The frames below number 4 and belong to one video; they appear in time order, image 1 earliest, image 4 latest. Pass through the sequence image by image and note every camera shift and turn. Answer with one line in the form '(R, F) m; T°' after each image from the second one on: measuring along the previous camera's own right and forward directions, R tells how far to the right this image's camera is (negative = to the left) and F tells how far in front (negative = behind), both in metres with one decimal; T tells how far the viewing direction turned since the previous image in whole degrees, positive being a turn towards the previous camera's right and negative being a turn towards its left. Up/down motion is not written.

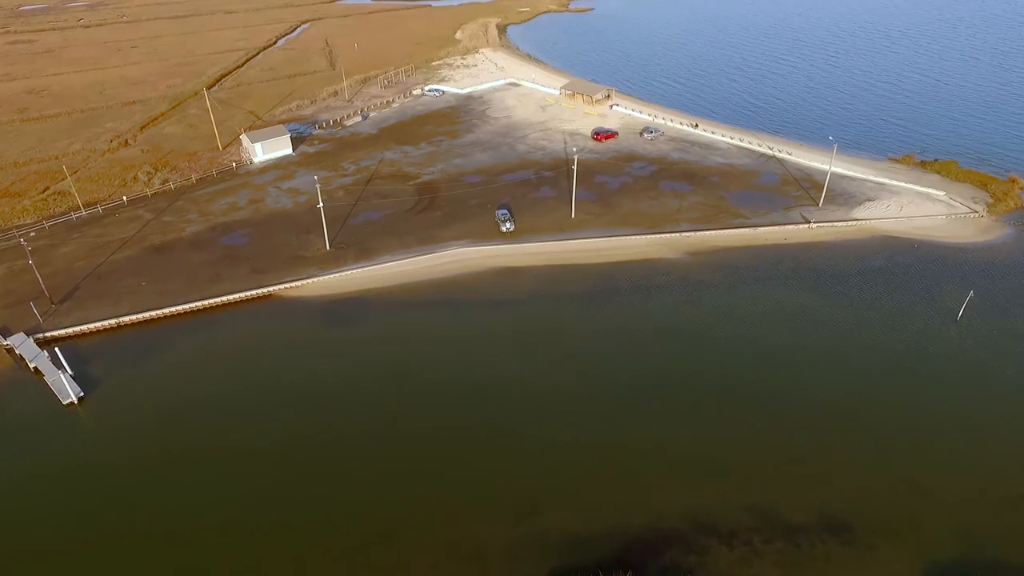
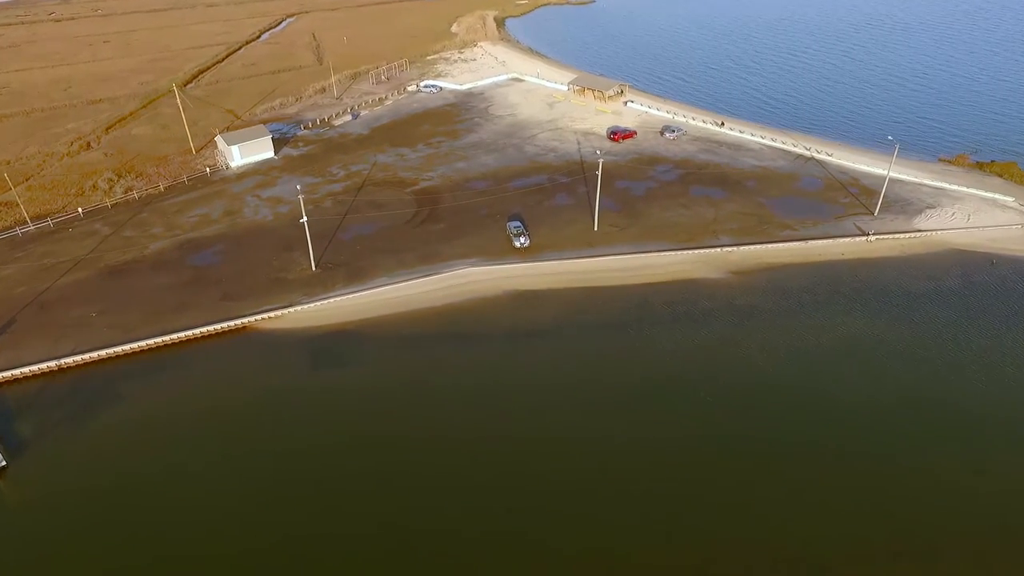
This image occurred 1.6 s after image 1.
(-1.8, +6.9) m; +1°
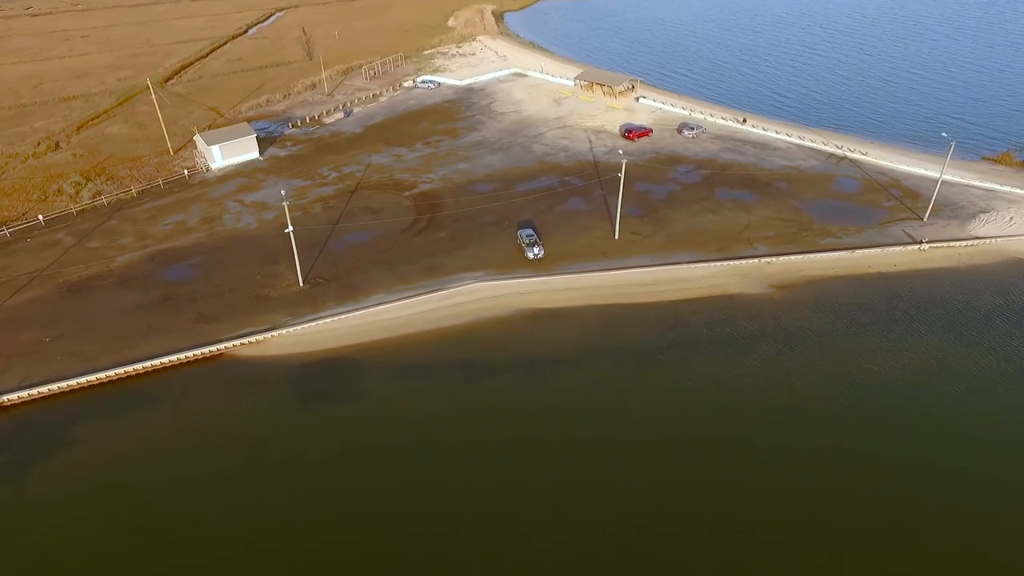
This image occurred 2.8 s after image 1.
(-1.2, +4.9) m; +1°
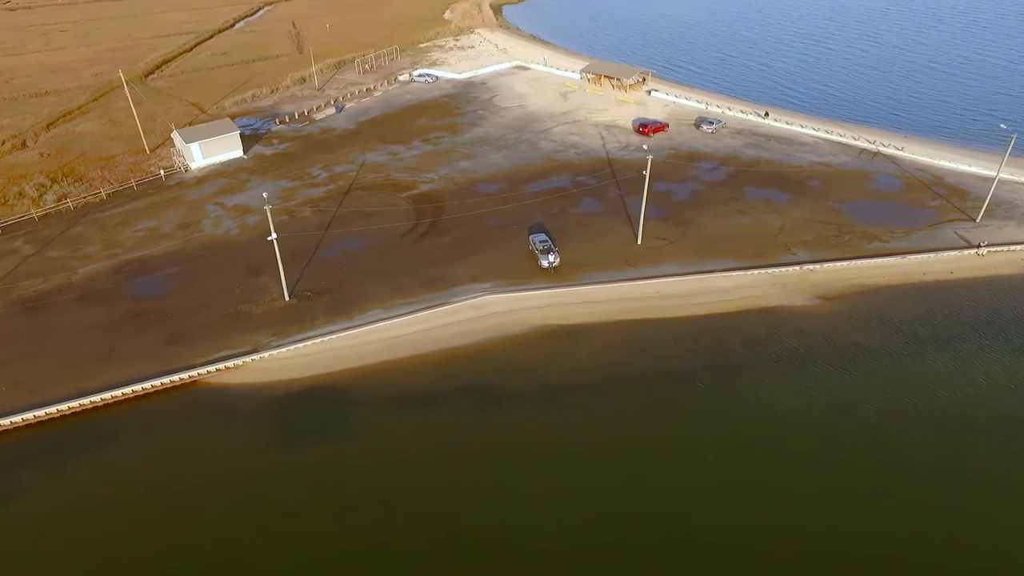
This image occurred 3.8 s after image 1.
(-1.1, +4.3) m; +1°
